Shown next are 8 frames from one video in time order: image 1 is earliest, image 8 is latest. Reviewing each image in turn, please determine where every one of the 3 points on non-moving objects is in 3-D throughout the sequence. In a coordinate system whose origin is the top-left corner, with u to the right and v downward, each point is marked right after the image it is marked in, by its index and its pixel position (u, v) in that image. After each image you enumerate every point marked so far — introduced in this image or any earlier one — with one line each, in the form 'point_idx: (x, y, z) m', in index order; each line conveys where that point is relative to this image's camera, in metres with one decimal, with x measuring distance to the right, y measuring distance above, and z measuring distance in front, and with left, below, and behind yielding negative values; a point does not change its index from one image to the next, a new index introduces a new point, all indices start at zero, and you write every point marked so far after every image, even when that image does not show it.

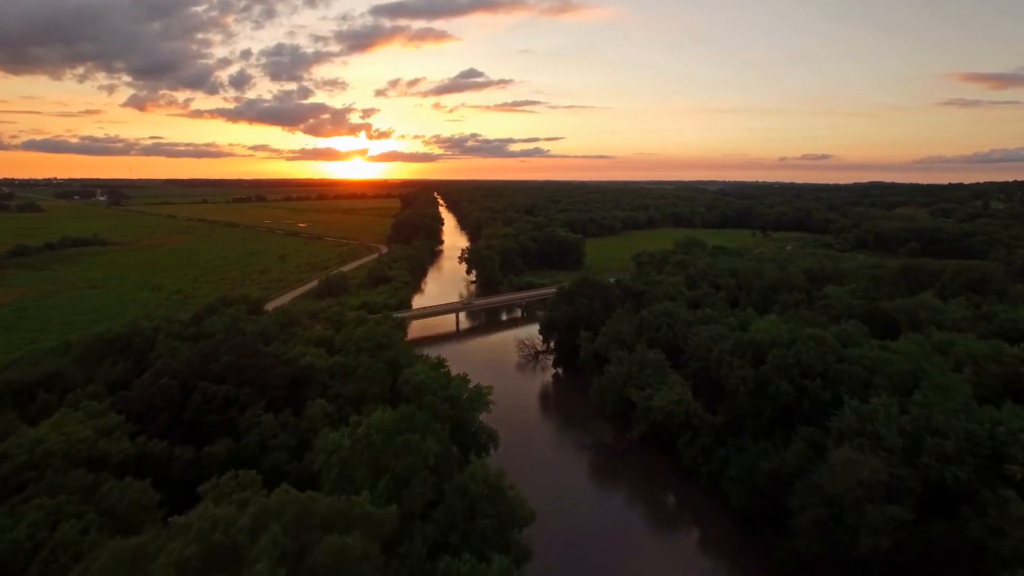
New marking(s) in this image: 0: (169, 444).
0: (-10.5, -4.8, +17.2) m
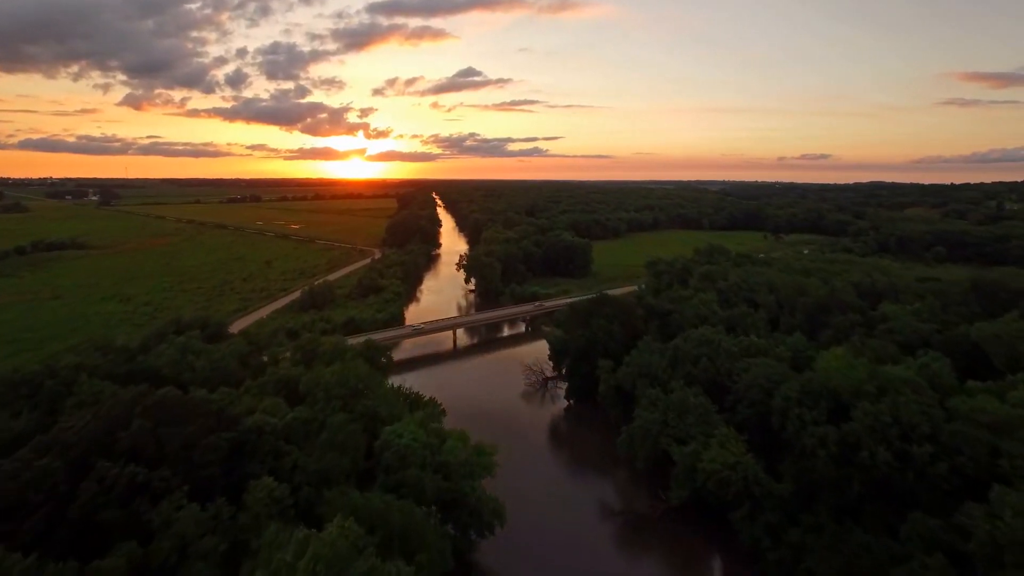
0: (-10.1, -5.8, +12.1) m
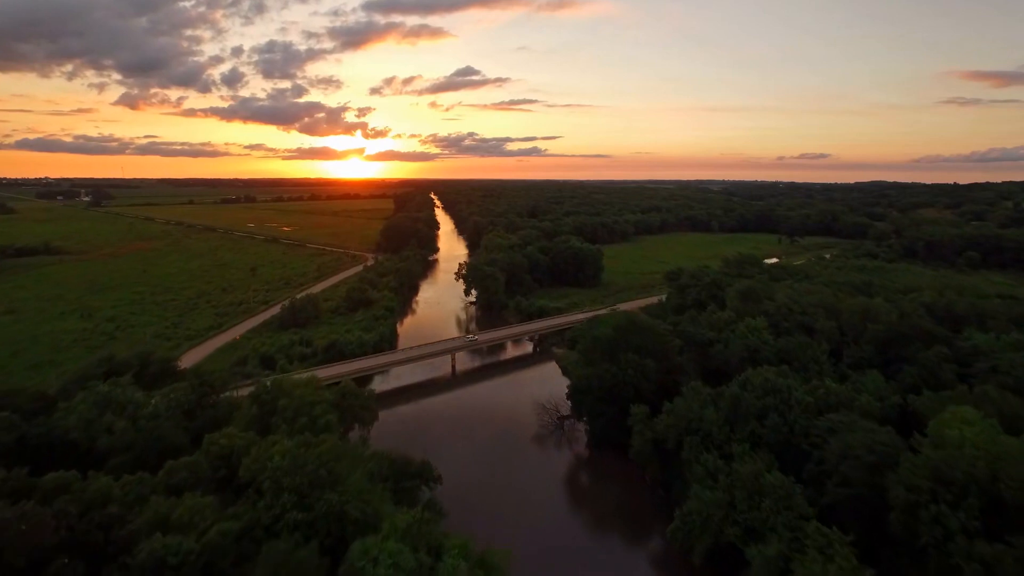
0: (-9.6, -7.0, +6.8) m
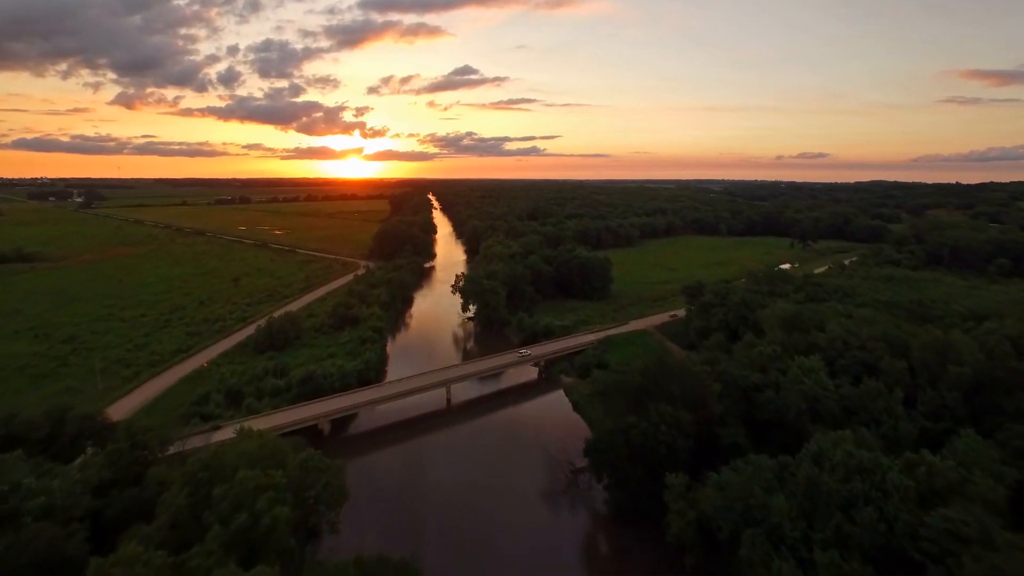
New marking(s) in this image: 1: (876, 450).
0: (-9.3, -8.4, +2.2) m
1: (+10.5, -4.7, +16.3) m
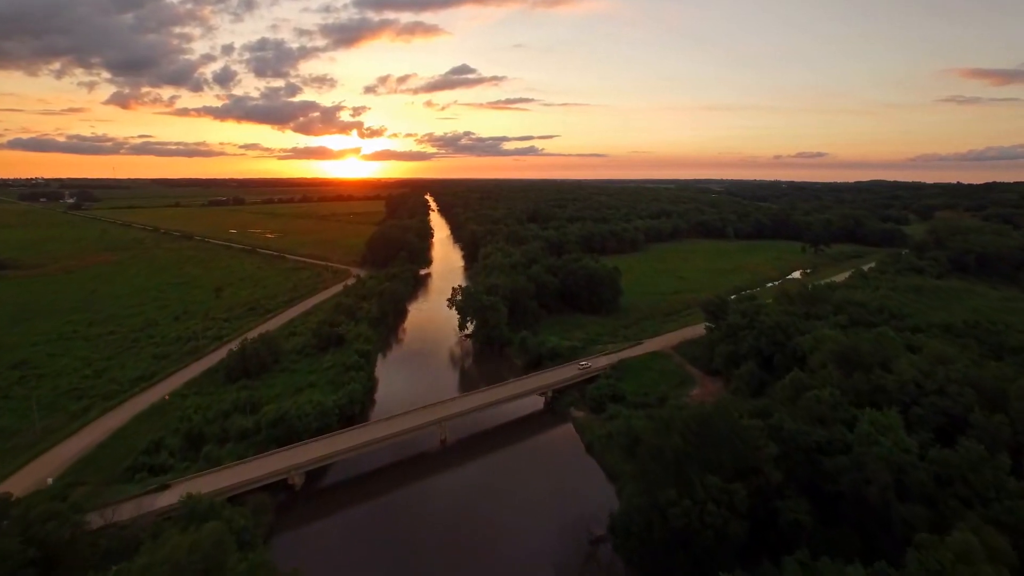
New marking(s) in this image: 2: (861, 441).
0: (-9.0, -9.6, -2.1) m
1: (+10.8, -5.9, +12.1) m
2: (+10.9, -4.8, +17.6) m
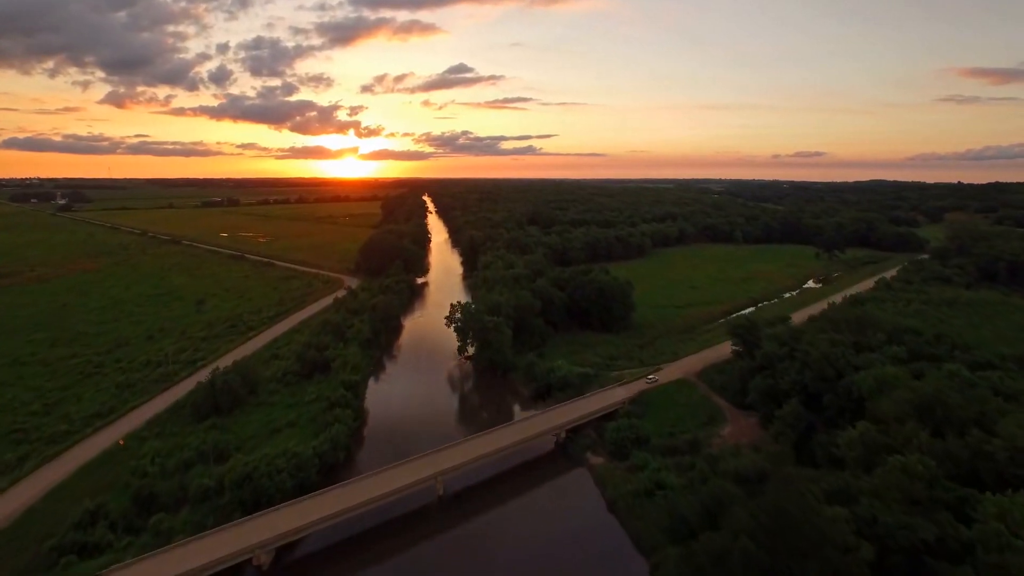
0: (-8.5, -11.0, -6.3) m
1: (+11.3, -7.2, +8.0) m
2: (+11.4, -6.1, +13.5) m
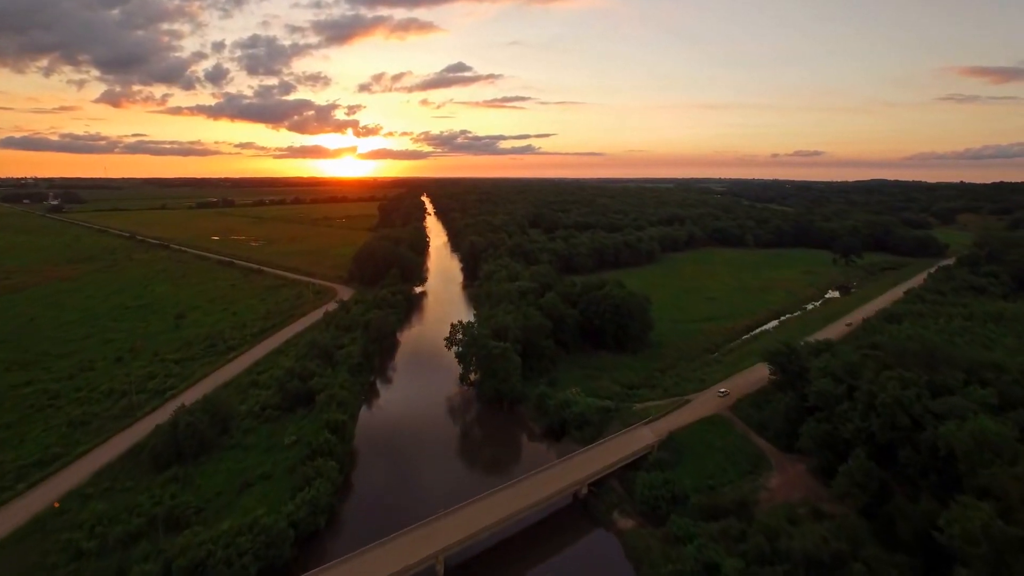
0: (-7.8, -12.3, -10.7) m
1: (+11.9, -8.5, +3.6) m
2: (+12.0, -7.4, +9.2) m
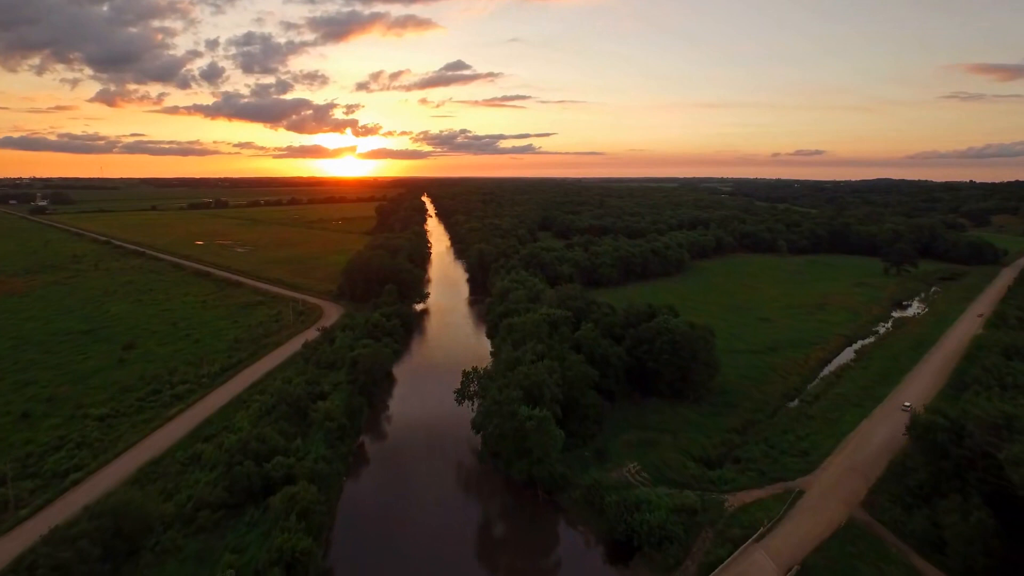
0: (-6.1, -14.3, -20.6) m
1: (+13.6, -10.4, -6.2) m
2: (+13.7, -9.3, -0.7) m
